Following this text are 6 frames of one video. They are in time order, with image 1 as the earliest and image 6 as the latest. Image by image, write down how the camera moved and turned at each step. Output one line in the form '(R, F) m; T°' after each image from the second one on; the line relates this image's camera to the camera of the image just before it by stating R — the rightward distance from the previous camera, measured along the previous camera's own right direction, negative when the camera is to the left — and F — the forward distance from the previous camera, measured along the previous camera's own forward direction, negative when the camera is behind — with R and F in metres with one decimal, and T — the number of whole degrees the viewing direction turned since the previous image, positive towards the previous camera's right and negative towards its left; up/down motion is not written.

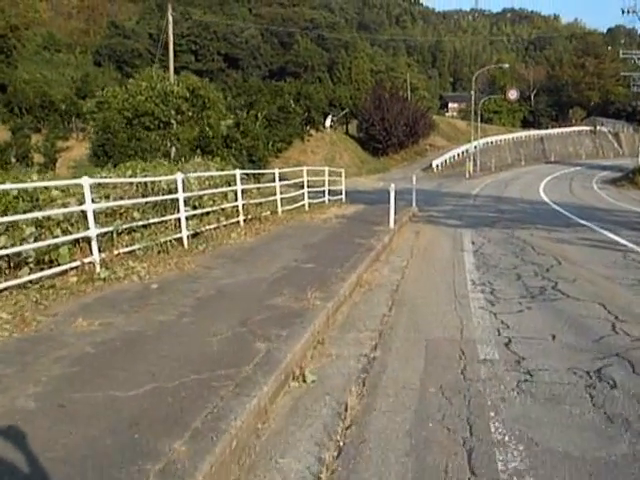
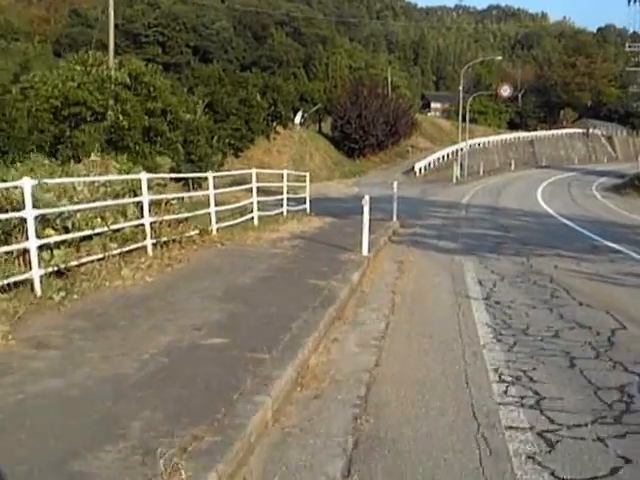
(+0.3, +5.2) m; +1°
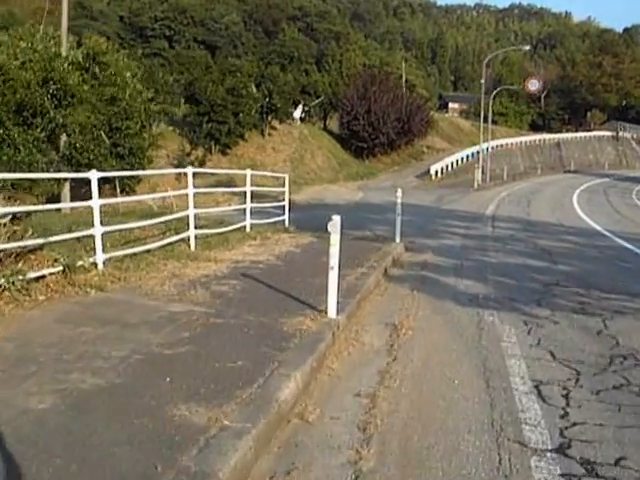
(+0.5, +5.7) m; -1°
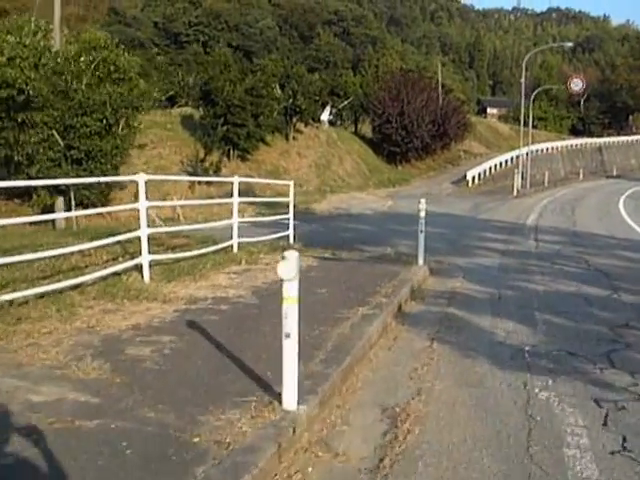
(+0.3, +2.9) m; -2°
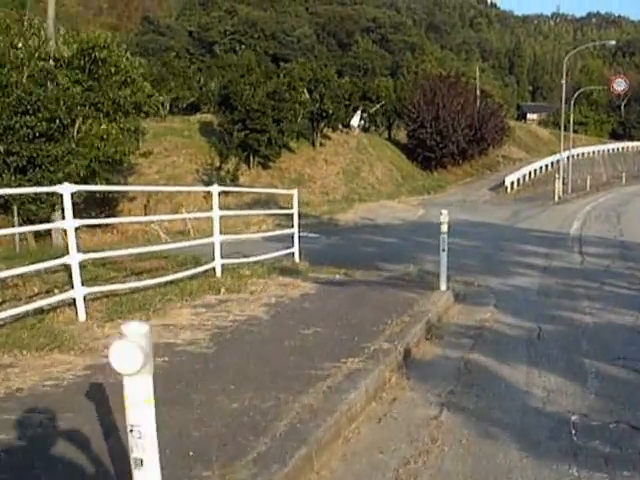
(+0.3, +2.2) m; -2°
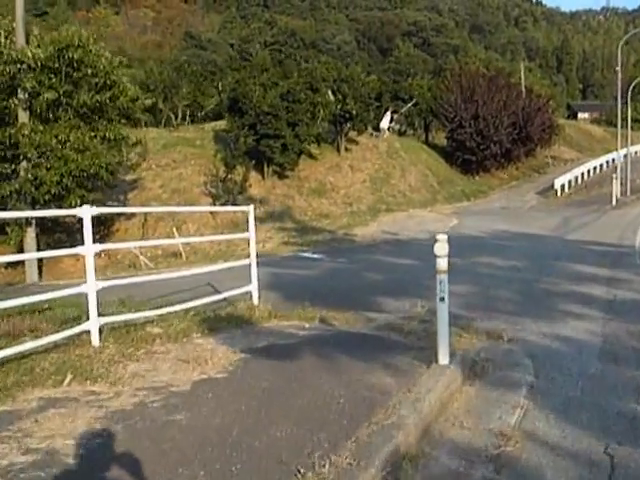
(+0.6, +3.9) m; -2°
